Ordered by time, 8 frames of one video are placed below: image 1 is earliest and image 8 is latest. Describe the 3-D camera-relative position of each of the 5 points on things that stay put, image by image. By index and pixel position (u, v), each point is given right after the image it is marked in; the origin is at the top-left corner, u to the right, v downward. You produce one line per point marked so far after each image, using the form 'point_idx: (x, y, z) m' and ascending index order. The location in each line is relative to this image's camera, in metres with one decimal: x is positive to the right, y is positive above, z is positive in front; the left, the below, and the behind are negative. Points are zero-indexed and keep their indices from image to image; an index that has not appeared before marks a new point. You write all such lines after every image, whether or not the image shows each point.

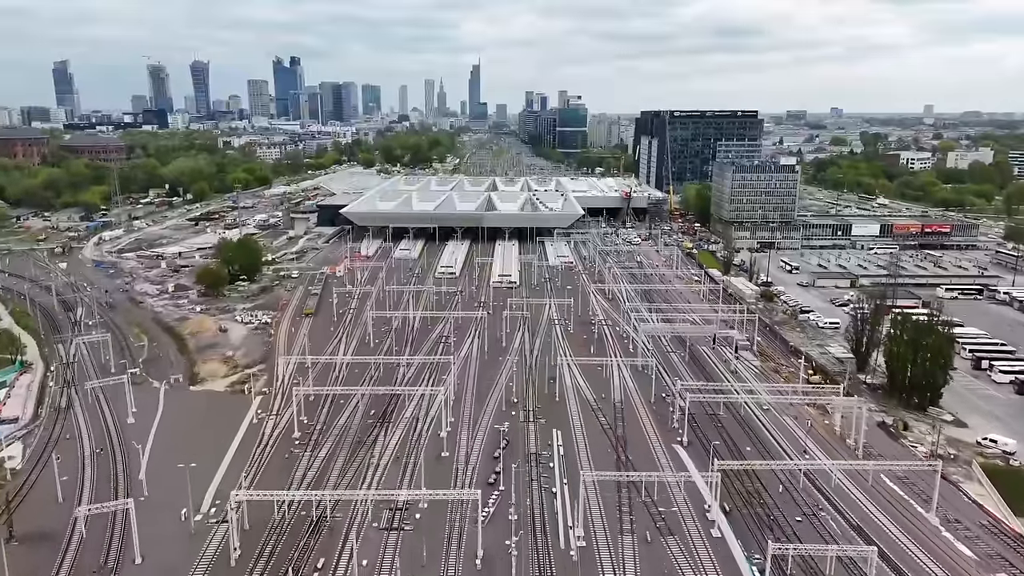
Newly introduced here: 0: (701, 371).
0: (+5.0, -2.2, +19.4) m
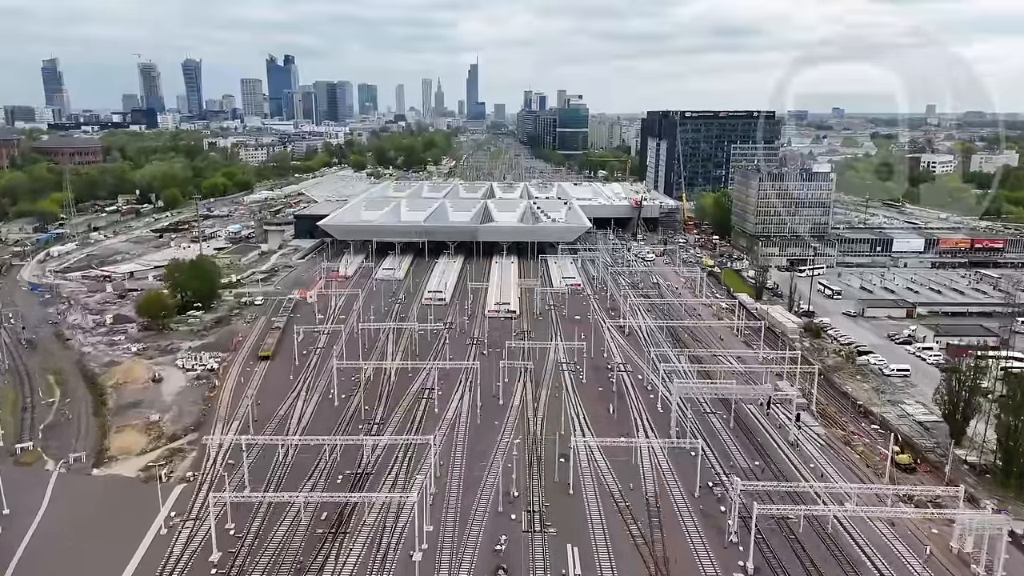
0: (+5.0, -3.3, +15.2) m
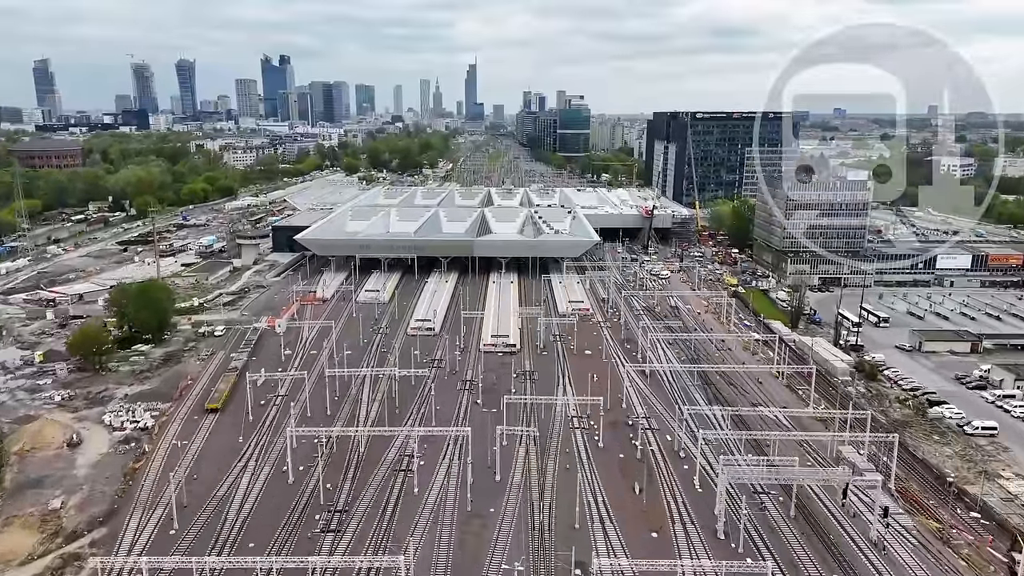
0: (+5.0, -4.2, +11.7) m
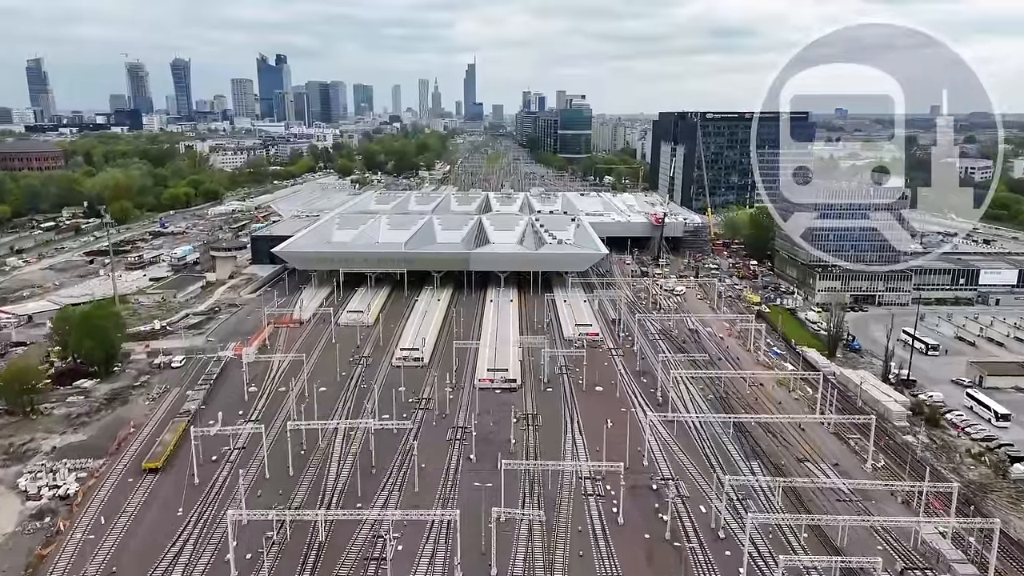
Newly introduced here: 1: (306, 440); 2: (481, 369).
0: (+5.0, -4.9, +8.8) m
1: (-4.2, -3.1, +15.0) m
2: (-0.8, -2.1, +19.2) m
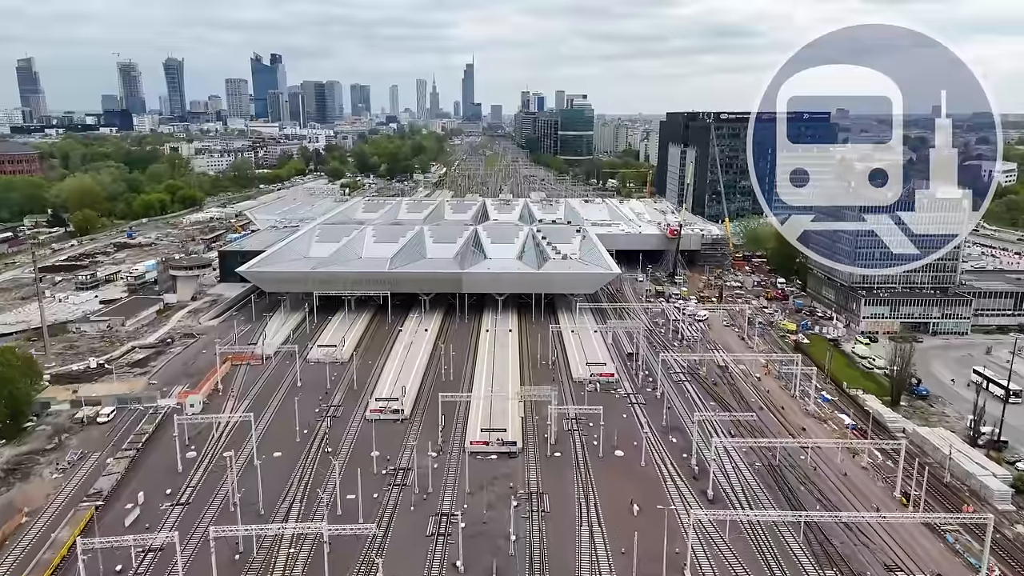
0: (+5.0, -5.7, +5.3) m
1: (-4.3, -3.9, +11.4) m
2: (-0.8, -3.0, +15.6) m
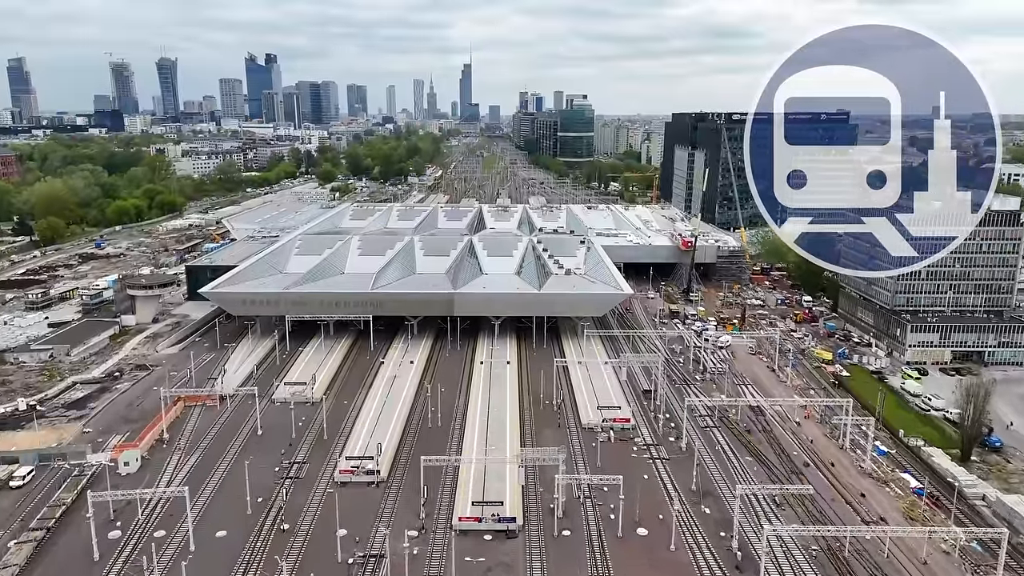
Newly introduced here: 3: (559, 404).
0: (+5.0, -6.4, +2.5) m
1: (-4.3, -4.6, +8.6) m
2: (-0.8, -3.7, +12.8) m
3: (+1.1, -2.7, +17.2) m
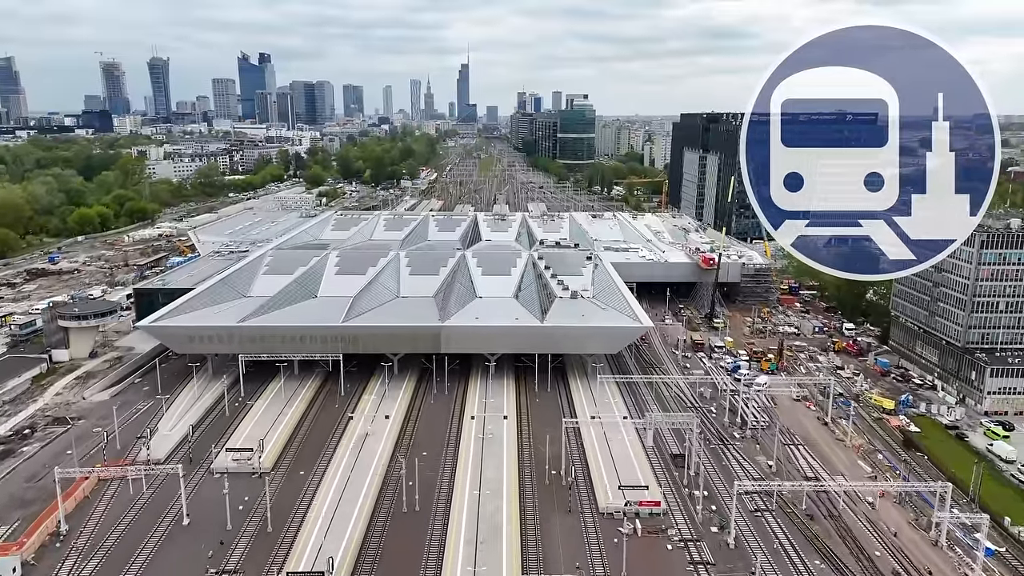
0: (+5.0, -7.2, -1.0) m
1: (-4.3, -5.5, +5.1) m
2: (-0.9, -4.5, +9.3) m
3: (+1.0, -3.6, +13.7) m
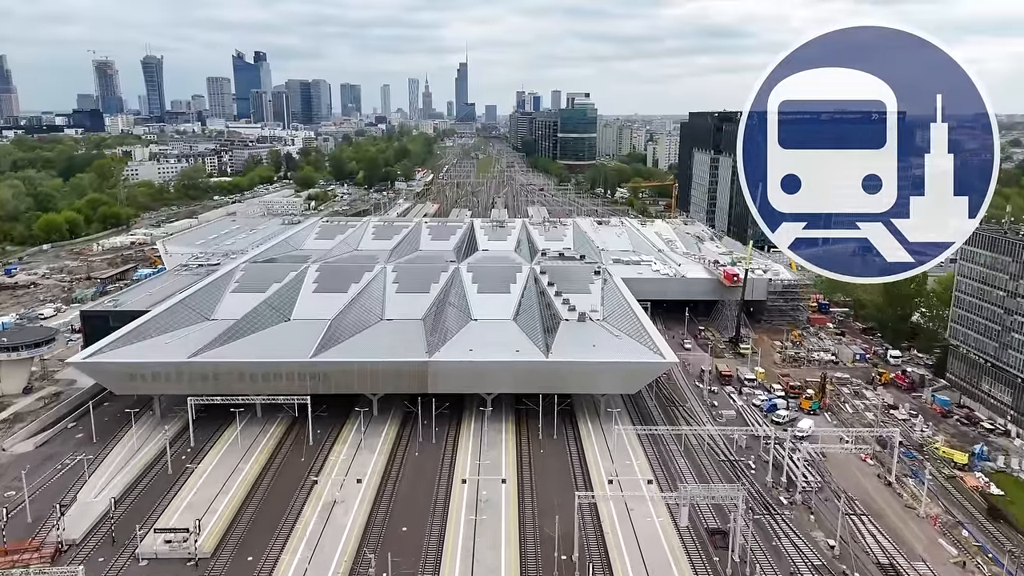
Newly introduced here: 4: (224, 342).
0: (+5.0, -7.8, -3.9) m
1: (-4.3, -6.1, +2.2) m
2: (-0.9, -5.1, +6.4) m
3: (+1.0, -4.2, +10.9) m
4: (-6.8, -1.3, +17.1) m
